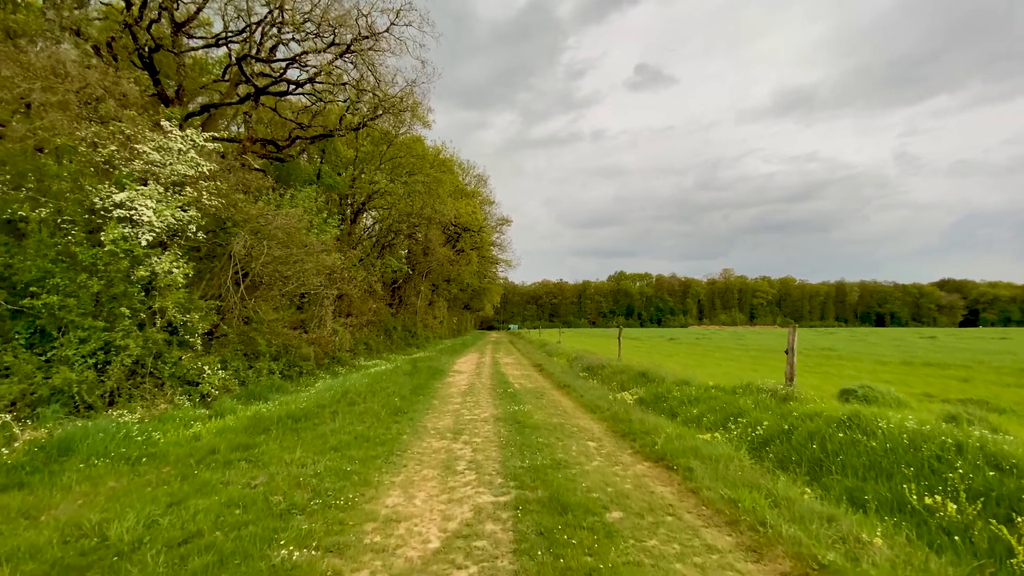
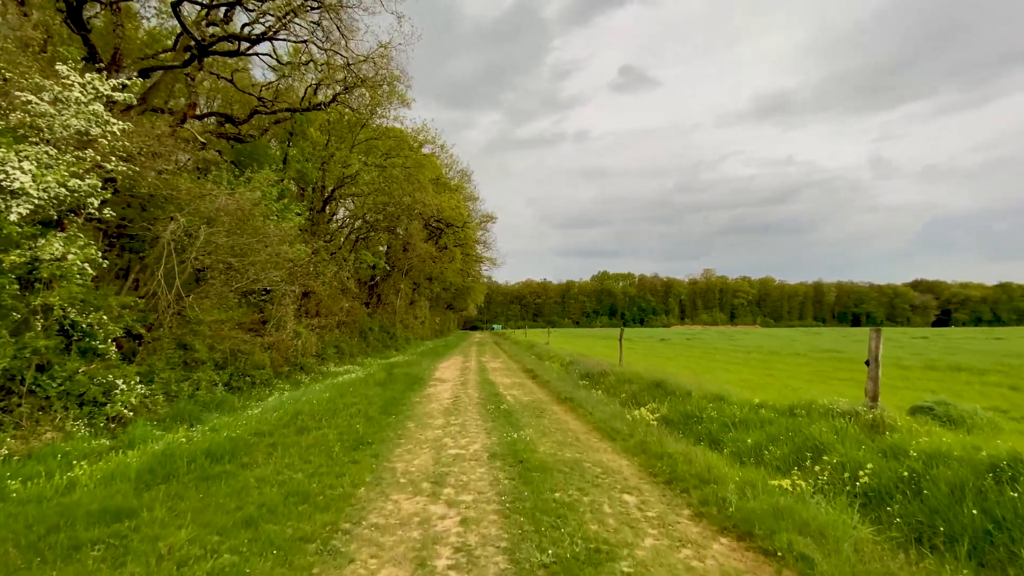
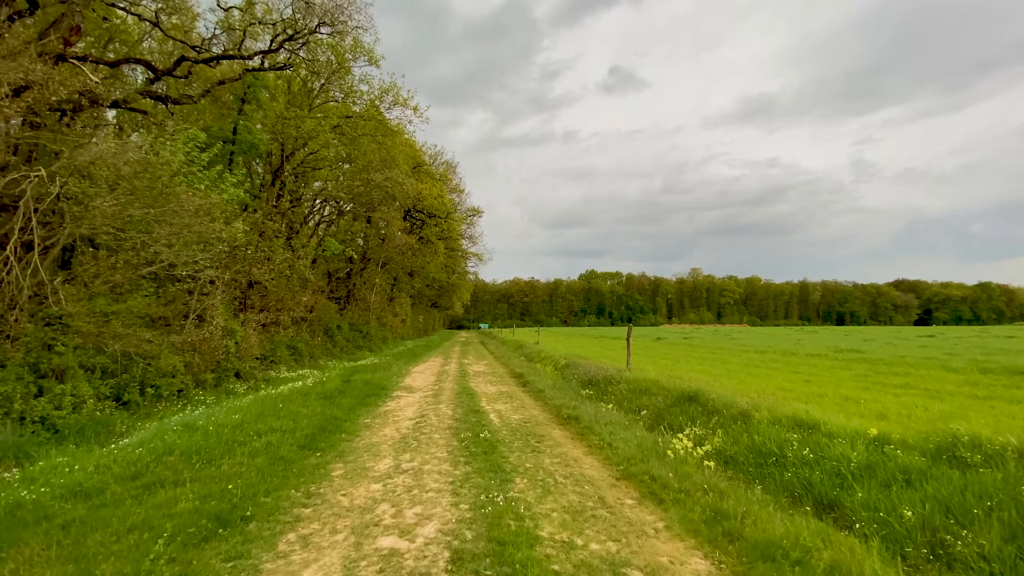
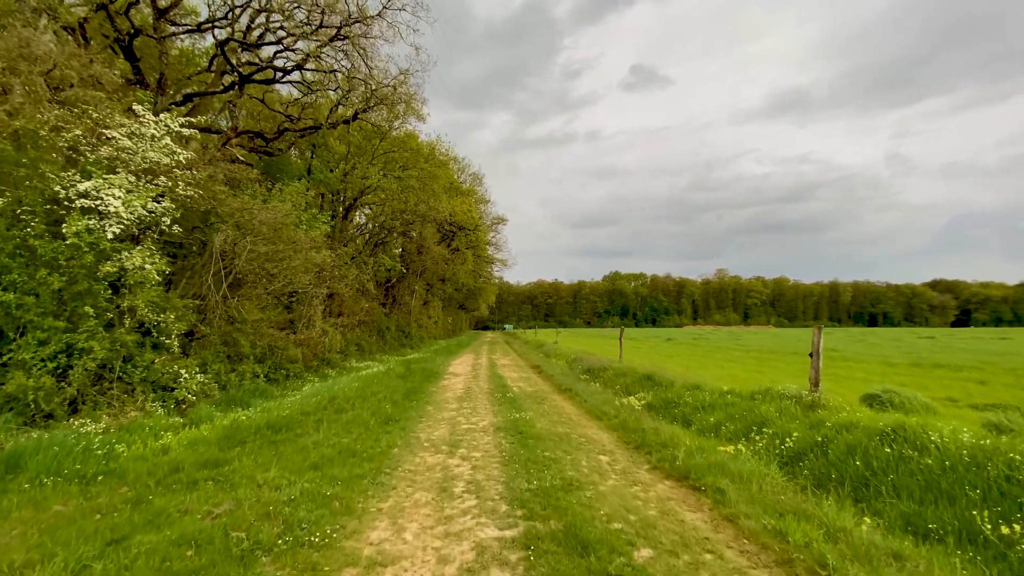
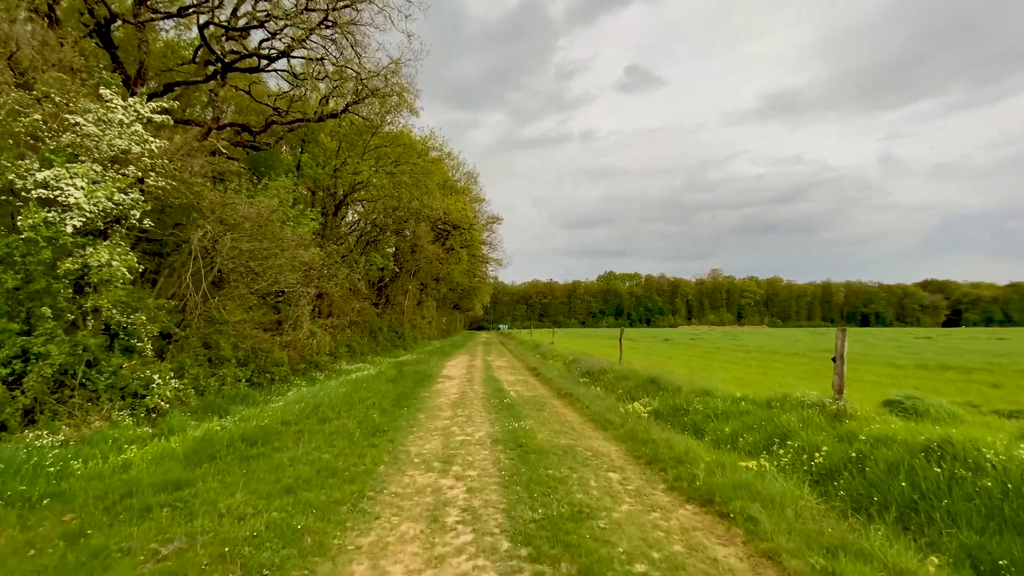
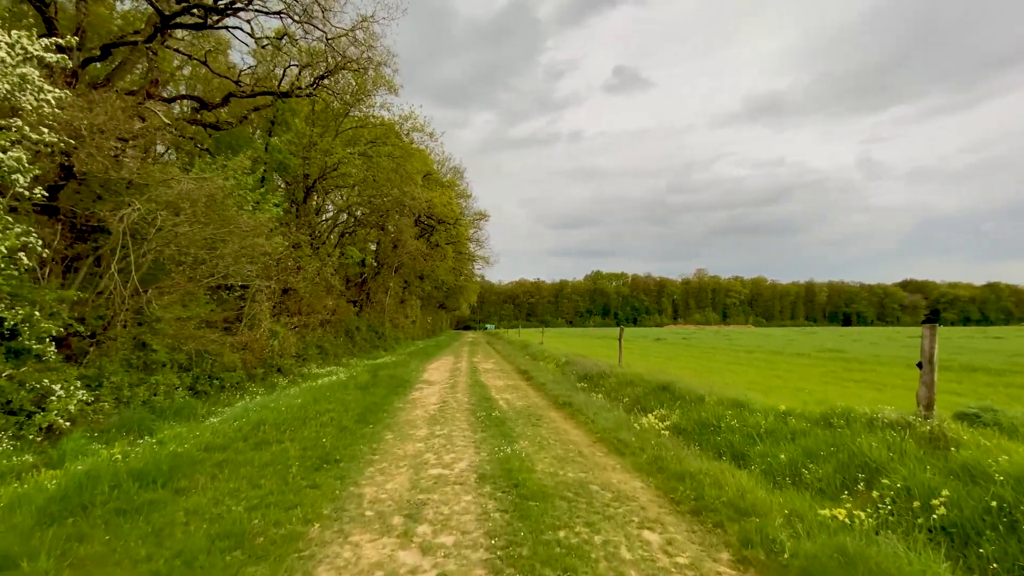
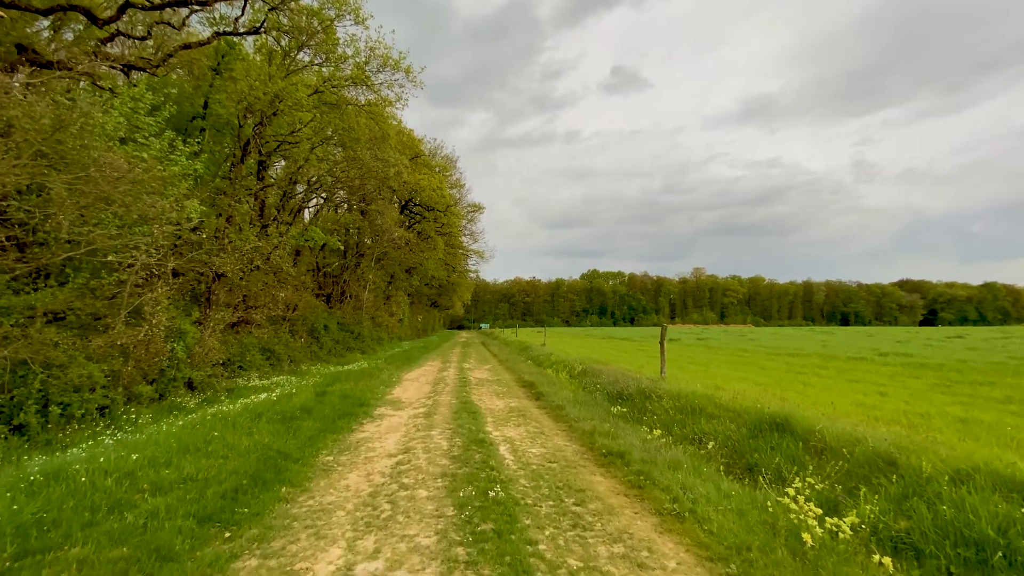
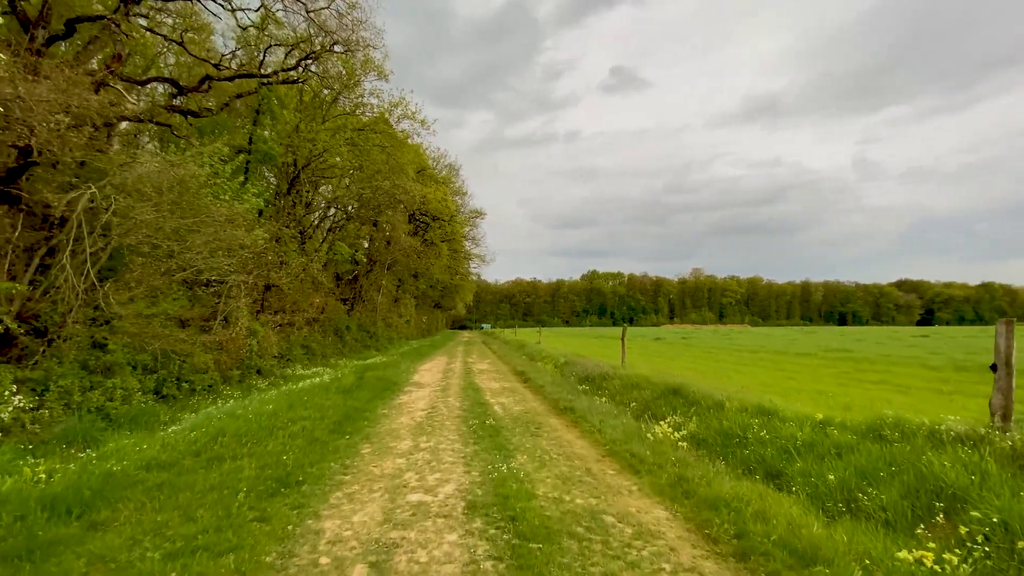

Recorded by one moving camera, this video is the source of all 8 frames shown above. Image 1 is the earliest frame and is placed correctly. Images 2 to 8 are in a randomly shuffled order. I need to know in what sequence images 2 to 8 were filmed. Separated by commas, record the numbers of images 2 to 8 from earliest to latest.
4, 5, 2, 6, 8, 3, 7
